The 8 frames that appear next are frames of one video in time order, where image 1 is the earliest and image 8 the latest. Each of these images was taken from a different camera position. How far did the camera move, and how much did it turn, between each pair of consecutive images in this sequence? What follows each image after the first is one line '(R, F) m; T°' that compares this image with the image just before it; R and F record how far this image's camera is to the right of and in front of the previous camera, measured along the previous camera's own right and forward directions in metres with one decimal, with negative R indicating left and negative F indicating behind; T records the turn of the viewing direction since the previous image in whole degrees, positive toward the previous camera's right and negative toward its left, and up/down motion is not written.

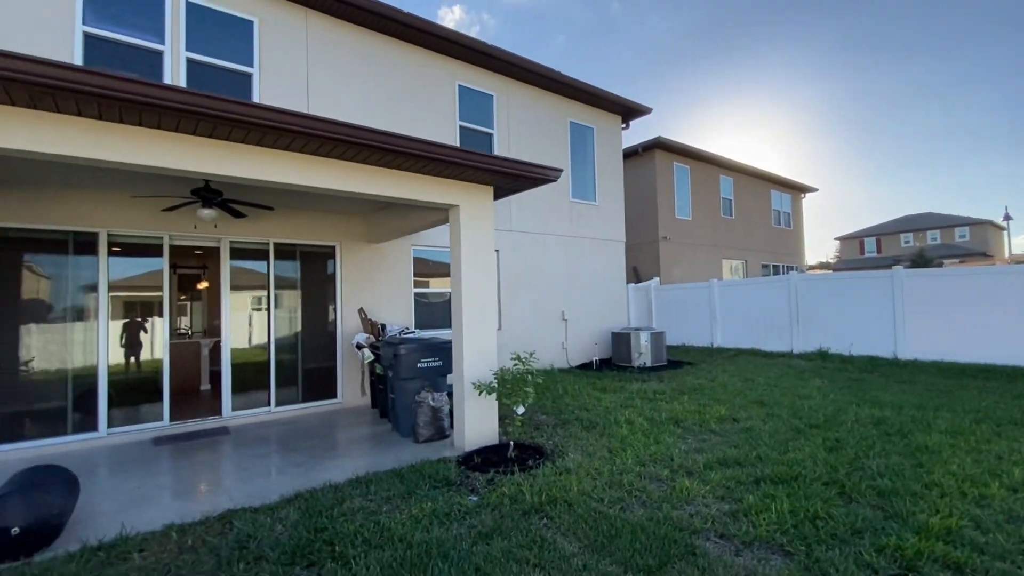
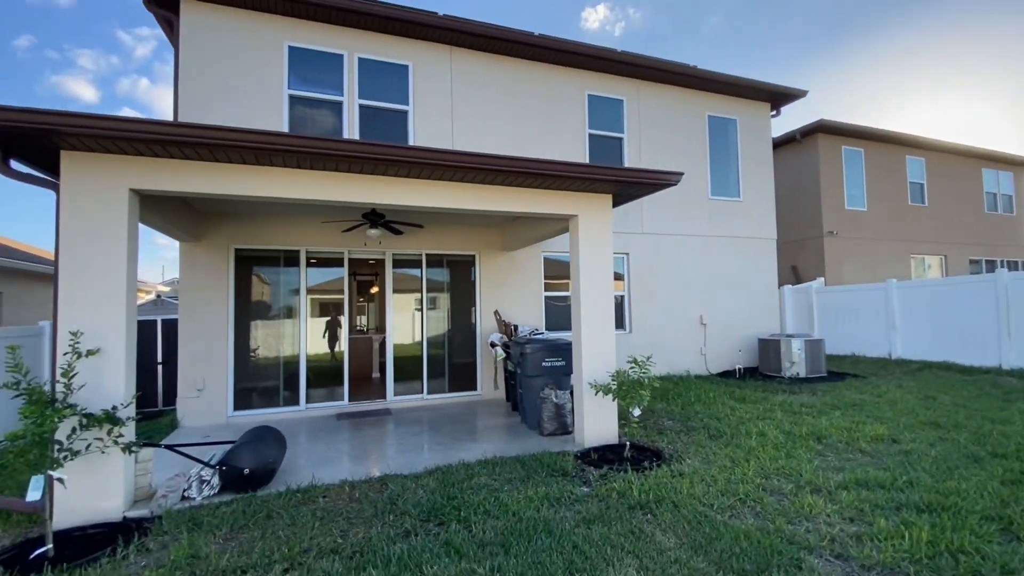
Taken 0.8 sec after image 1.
(+0.3, -0.3) m; -17°
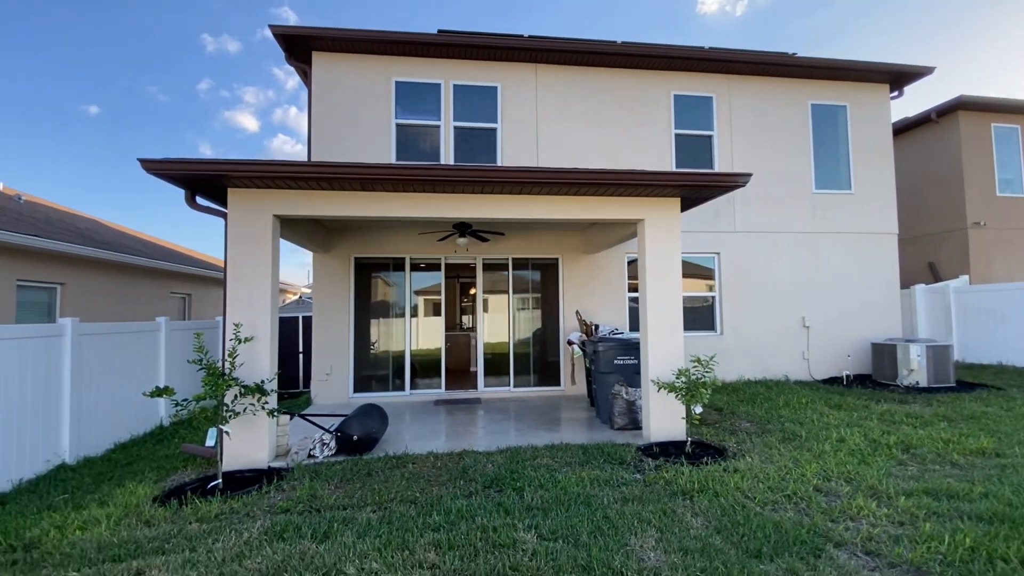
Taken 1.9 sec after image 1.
(+0.5, -0.4) m; -13°
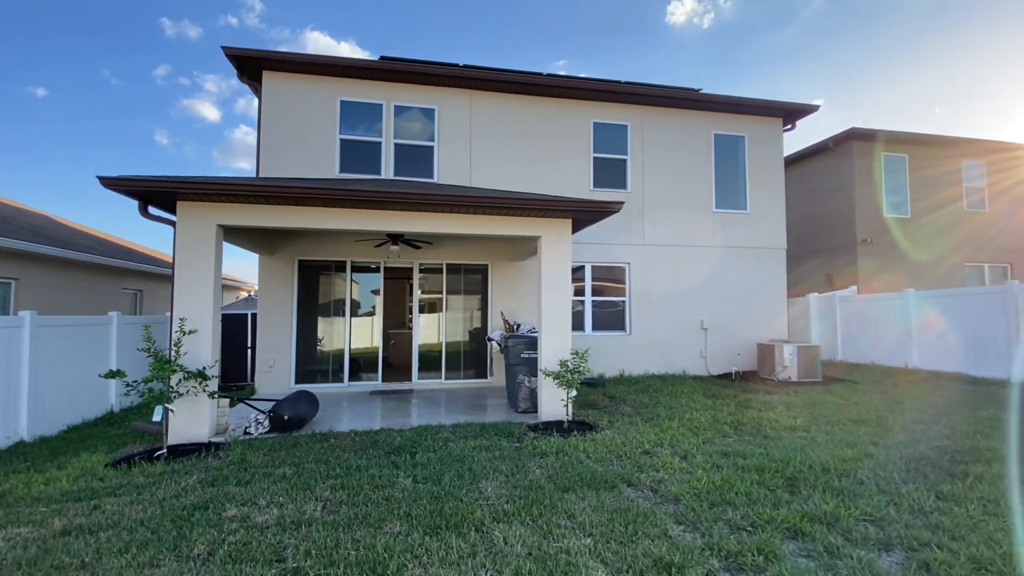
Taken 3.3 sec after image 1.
(+0.7, -1.0) m; +4°
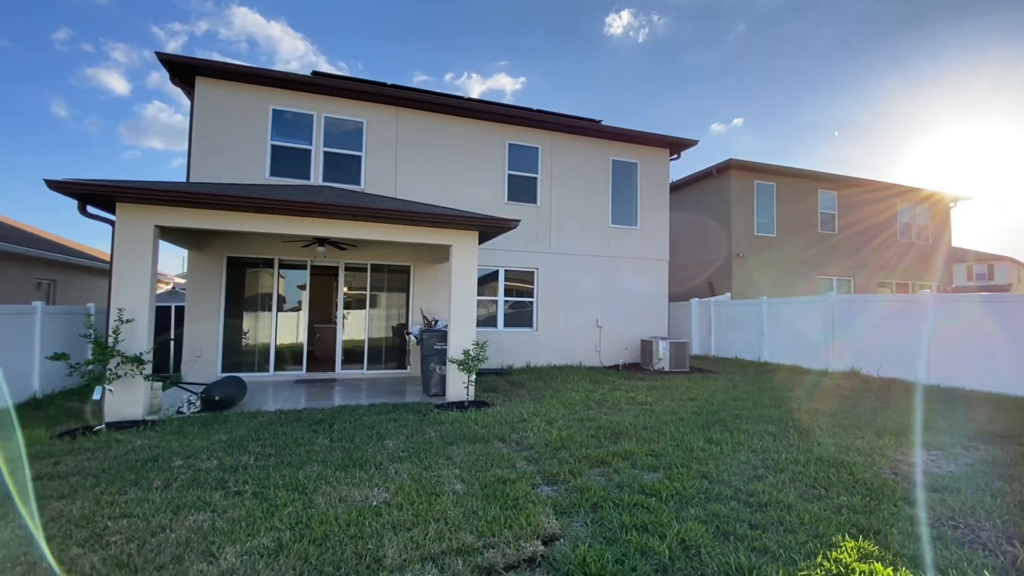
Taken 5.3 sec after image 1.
(+0.3, -1.2) m; +8°
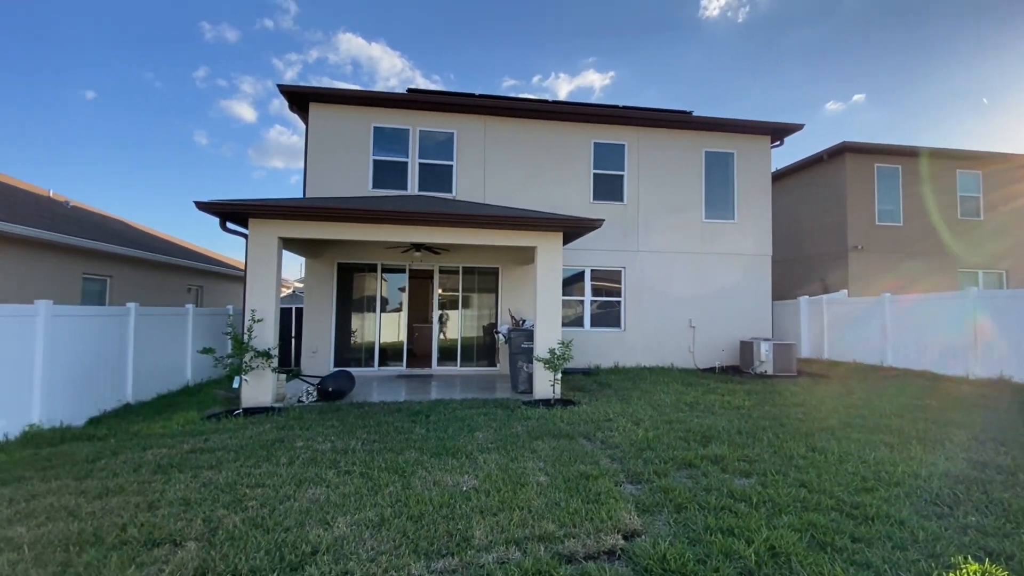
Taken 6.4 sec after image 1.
(+0.1, -0.1) m; -11°
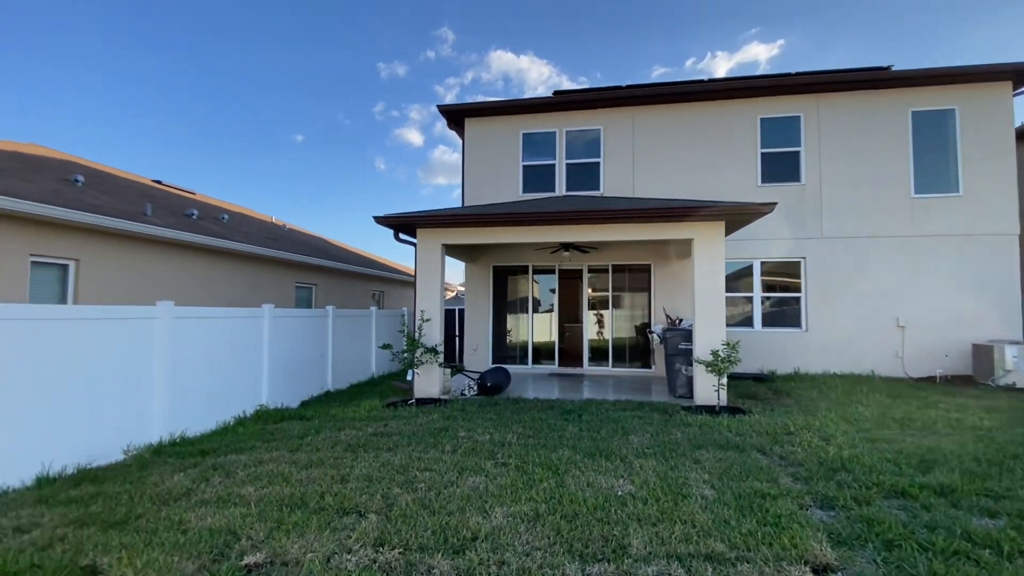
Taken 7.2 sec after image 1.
(0.0, +0.1) m; -18°
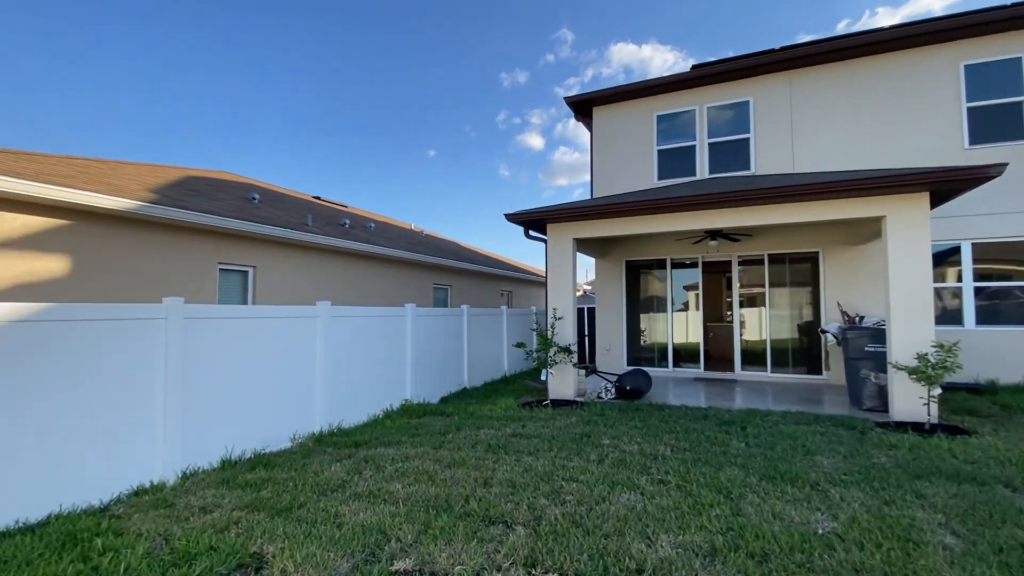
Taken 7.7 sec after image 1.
(-0.2, +0.3) m; -15°
